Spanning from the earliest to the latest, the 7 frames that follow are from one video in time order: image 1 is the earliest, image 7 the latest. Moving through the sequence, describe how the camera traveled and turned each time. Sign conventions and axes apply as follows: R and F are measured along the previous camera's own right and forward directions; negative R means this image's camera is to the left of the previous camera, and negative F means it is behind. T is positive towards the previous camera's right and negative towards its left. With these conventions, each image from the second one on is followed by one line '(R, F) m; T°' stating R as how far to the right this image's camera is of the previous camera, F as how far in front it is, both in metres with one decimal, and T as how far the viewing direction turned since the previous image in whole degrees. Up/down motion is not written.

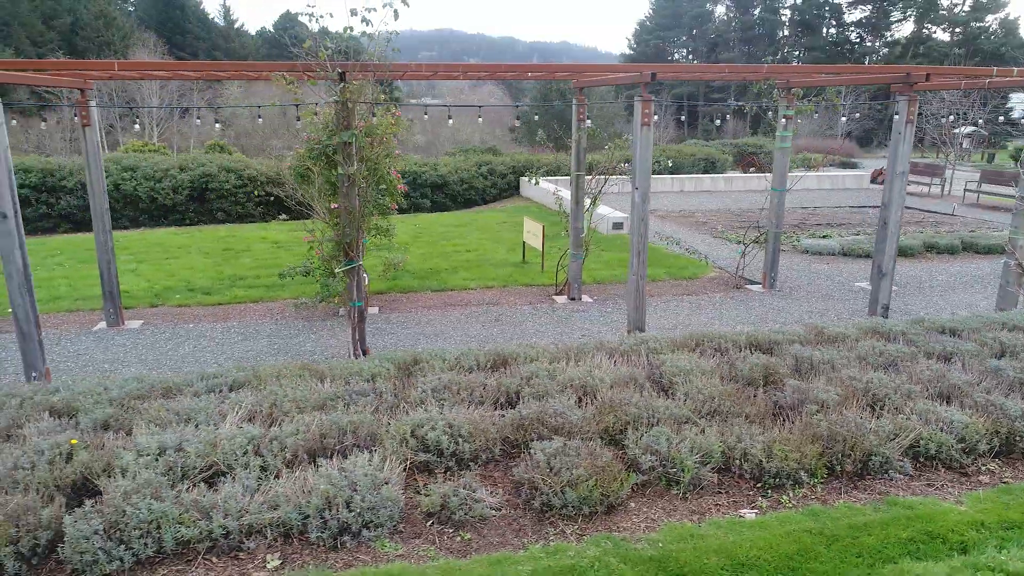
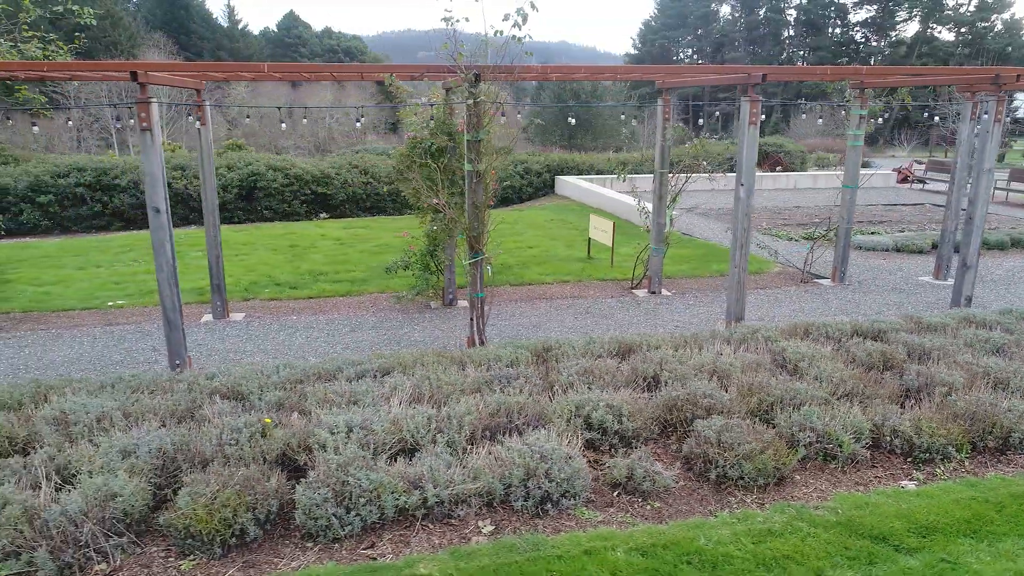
(-0.9, -0.2) m; 0°
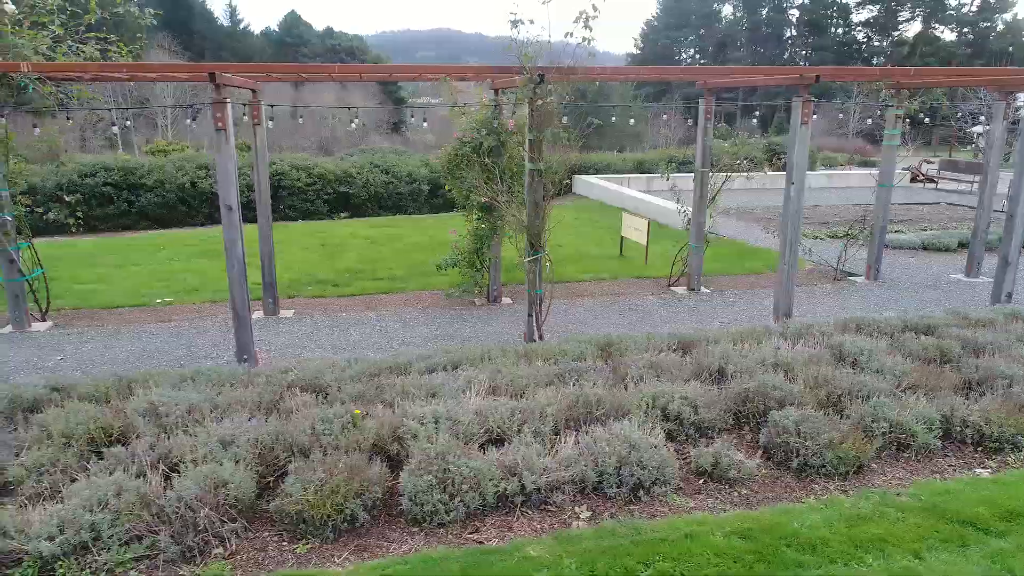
(-0.4, -0.1) m; 0°
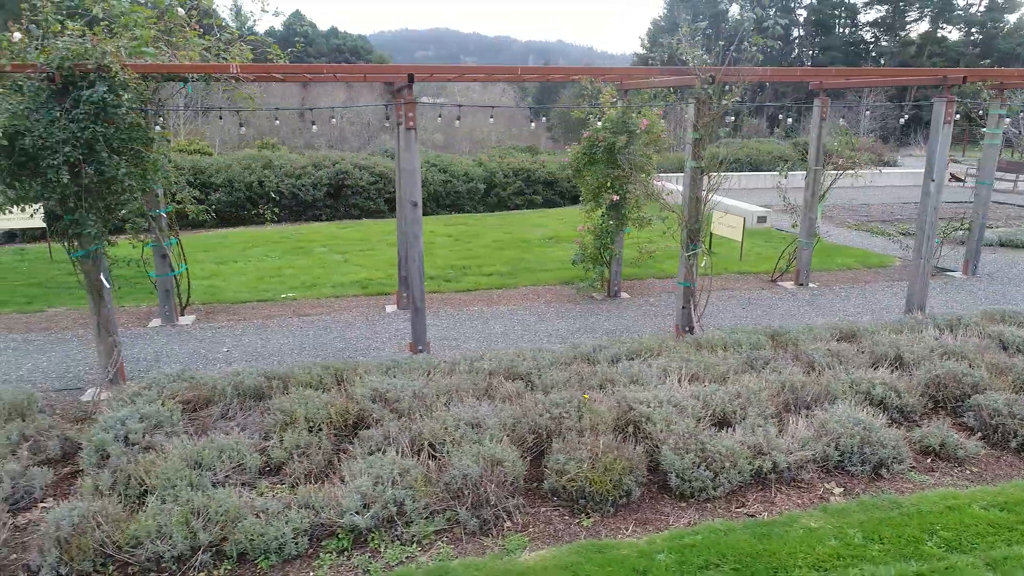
(-1.2, -0.2) m; 0°
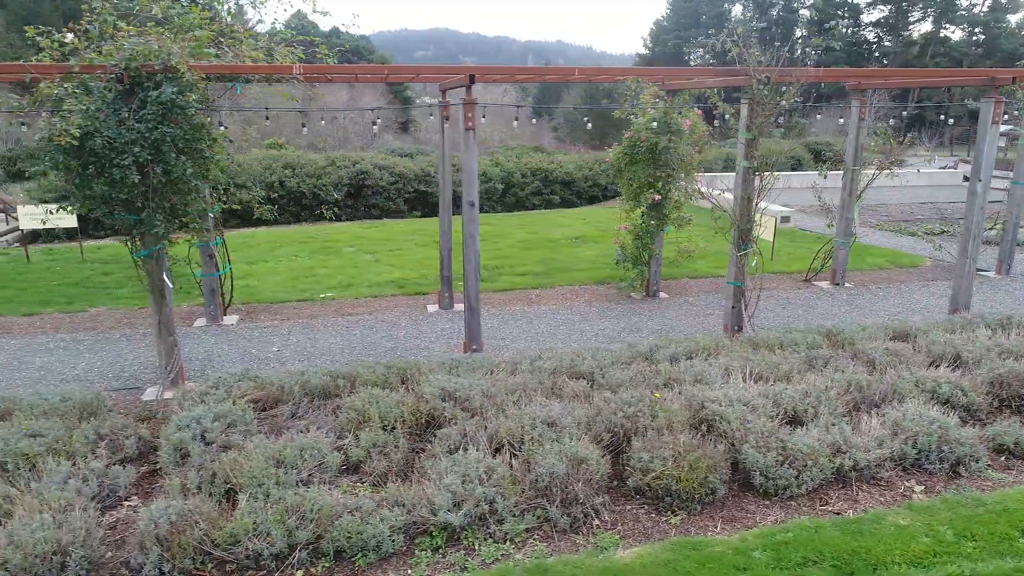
(-0.4, 0.0) m; 0°
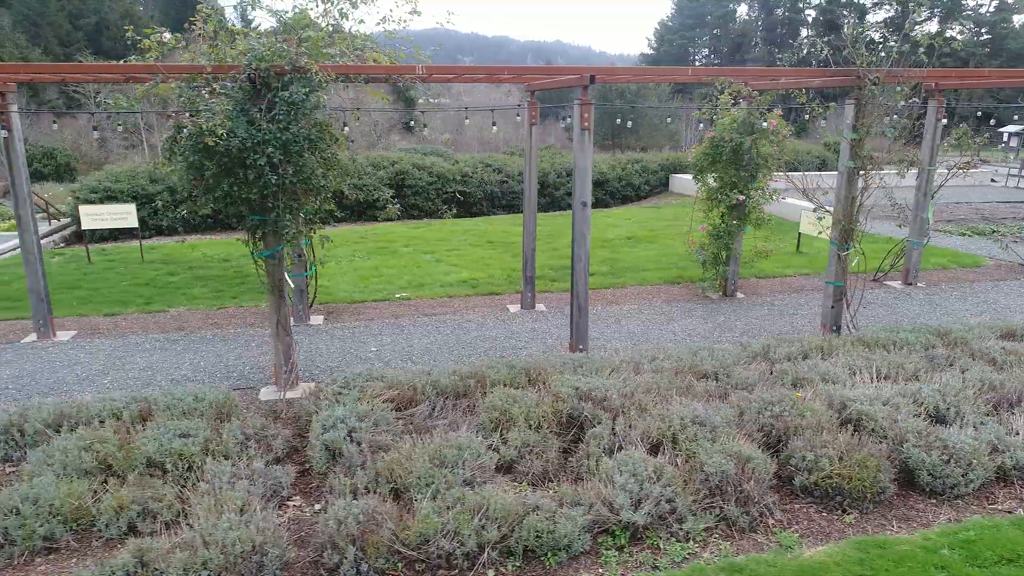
(-0.8, 0.0) m; 0°
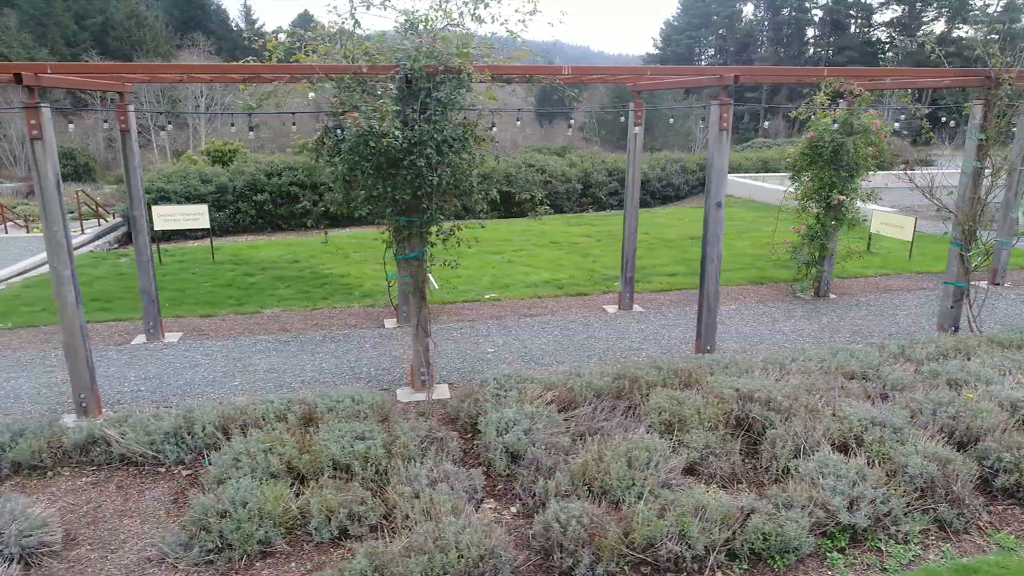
(-1.0, 0.0) m; 0°
